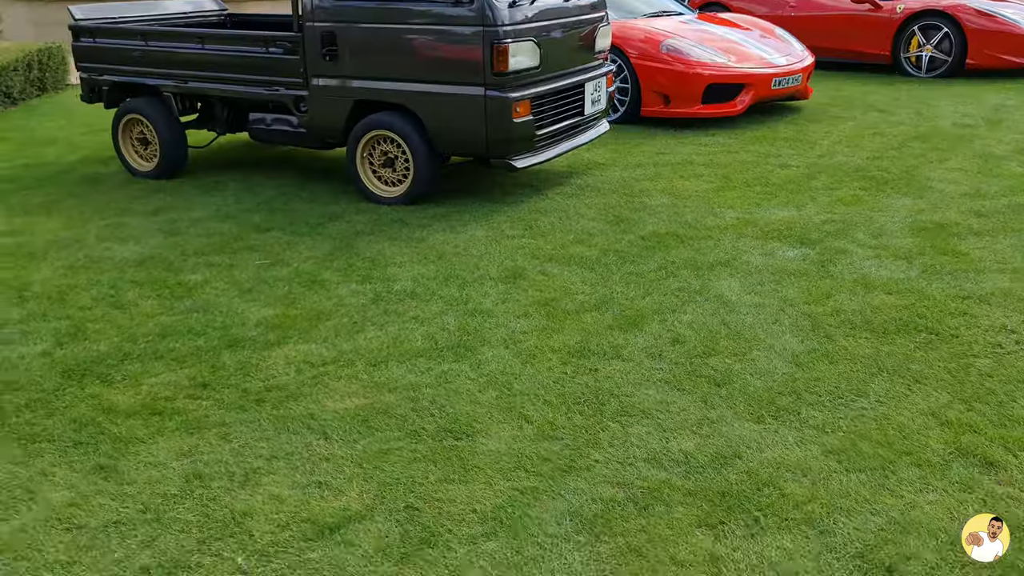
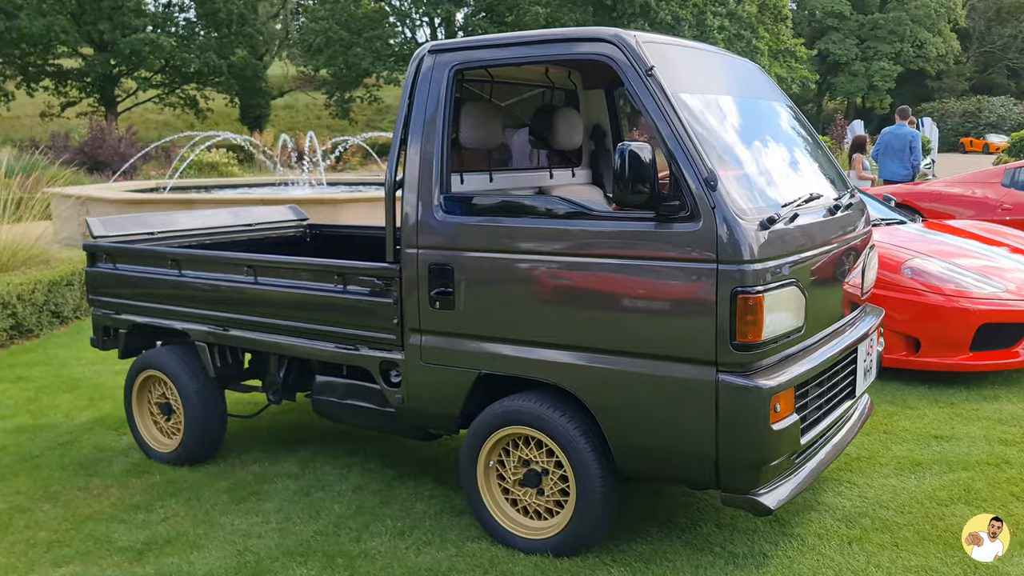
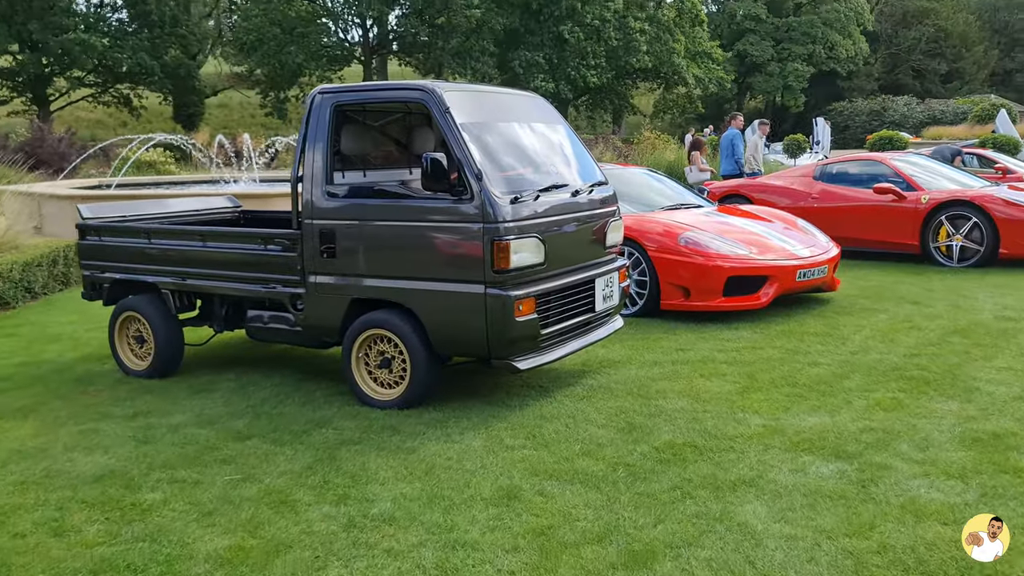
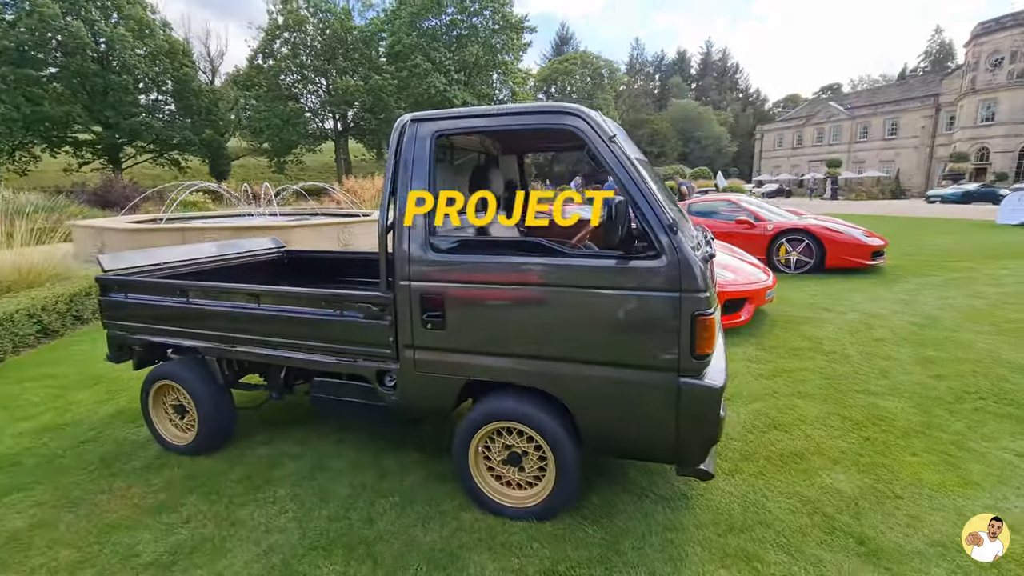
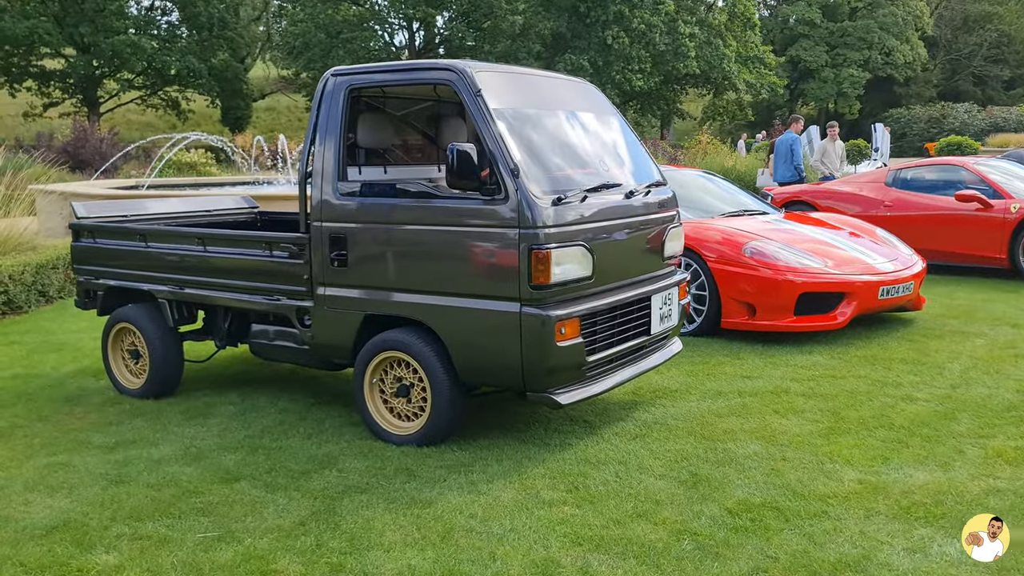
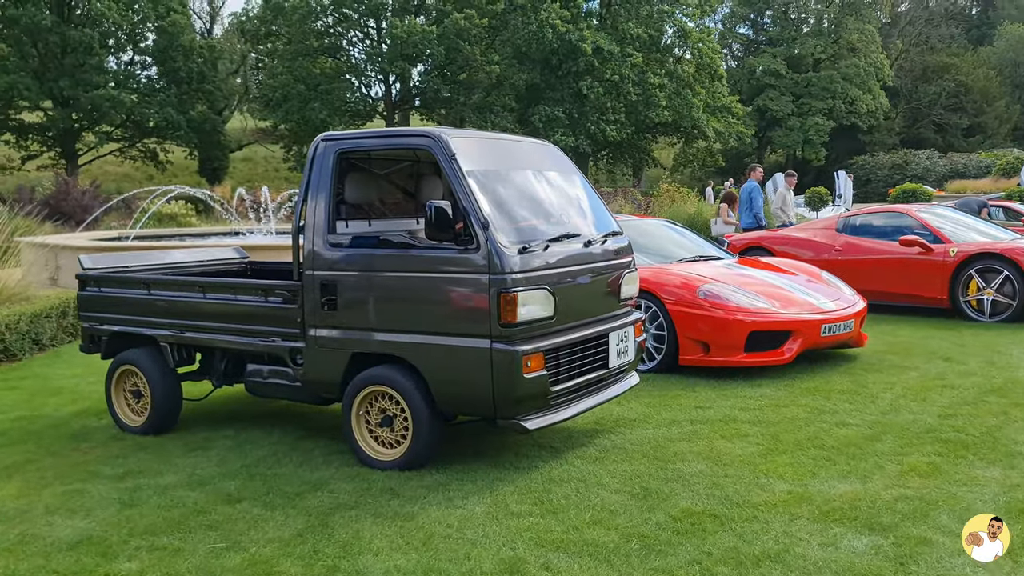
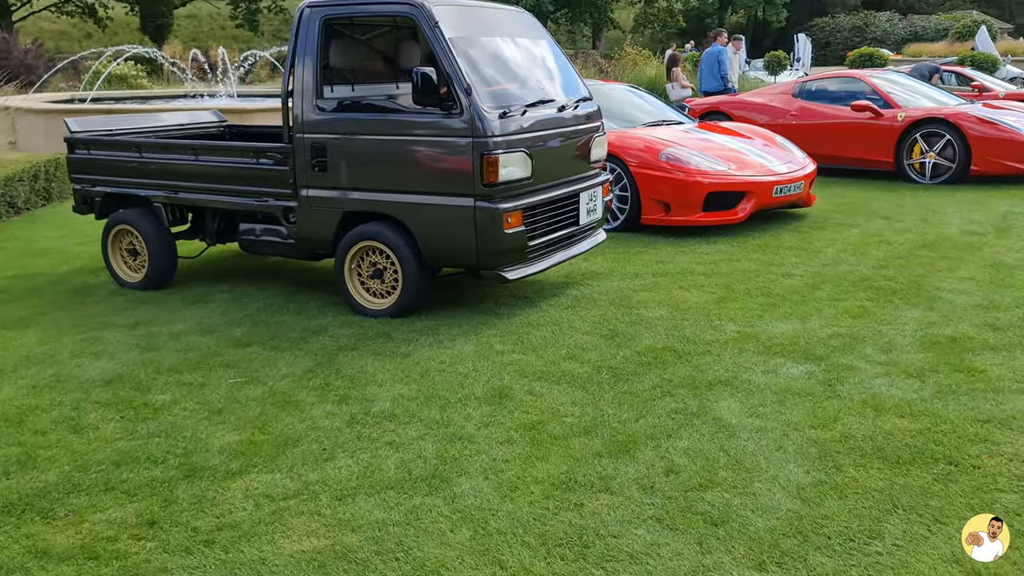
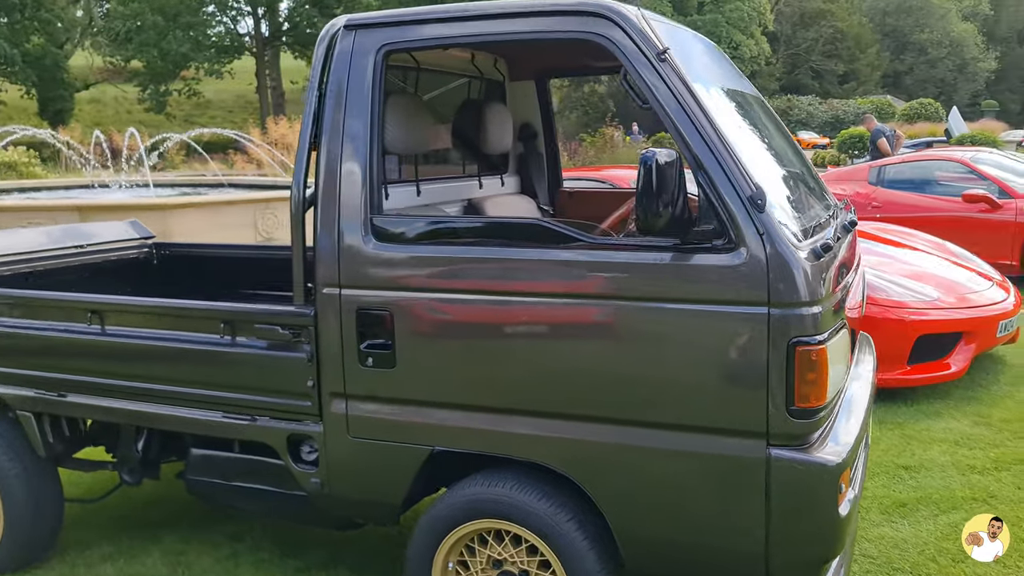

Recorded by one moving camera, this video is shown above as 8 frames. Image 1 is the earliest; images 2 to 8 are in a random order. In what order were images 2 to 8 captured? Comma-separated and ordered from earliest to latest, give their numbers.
7, 3, 6, 5, 2, 8, 4
